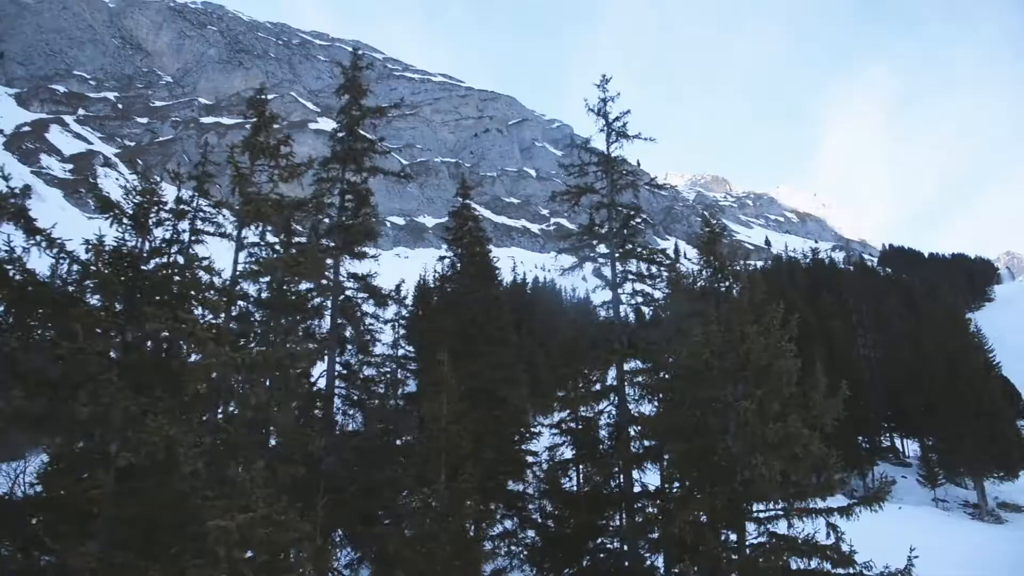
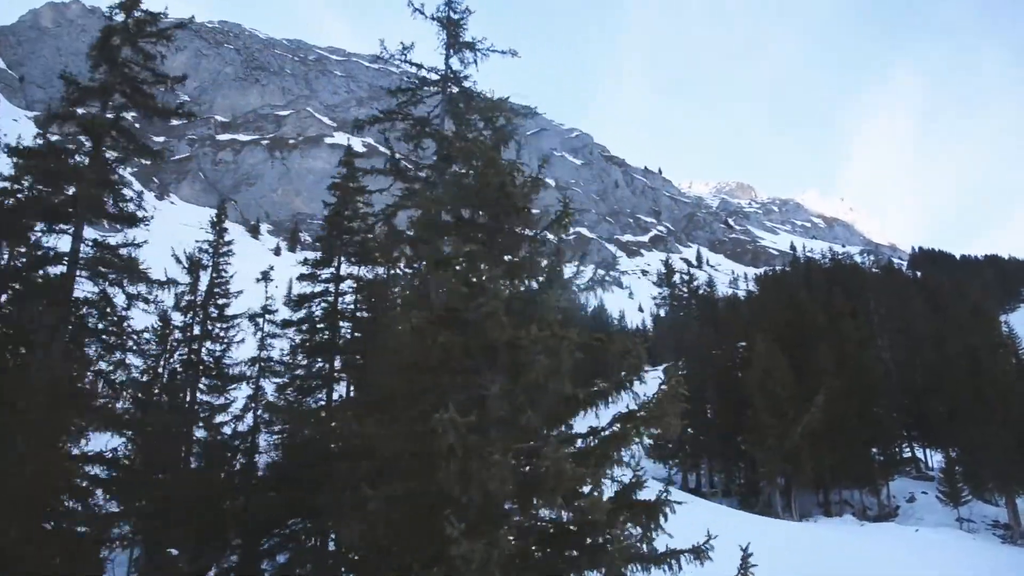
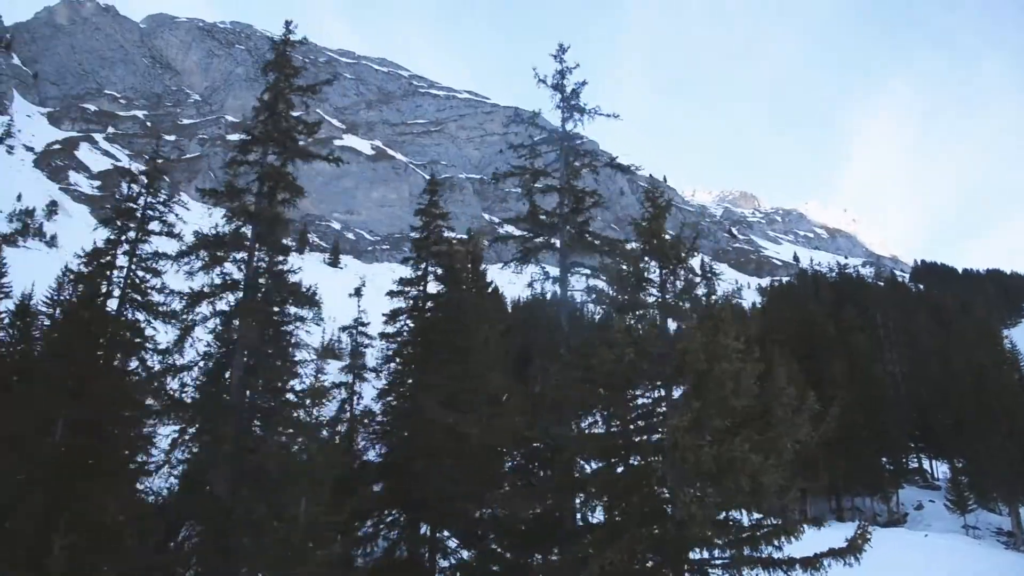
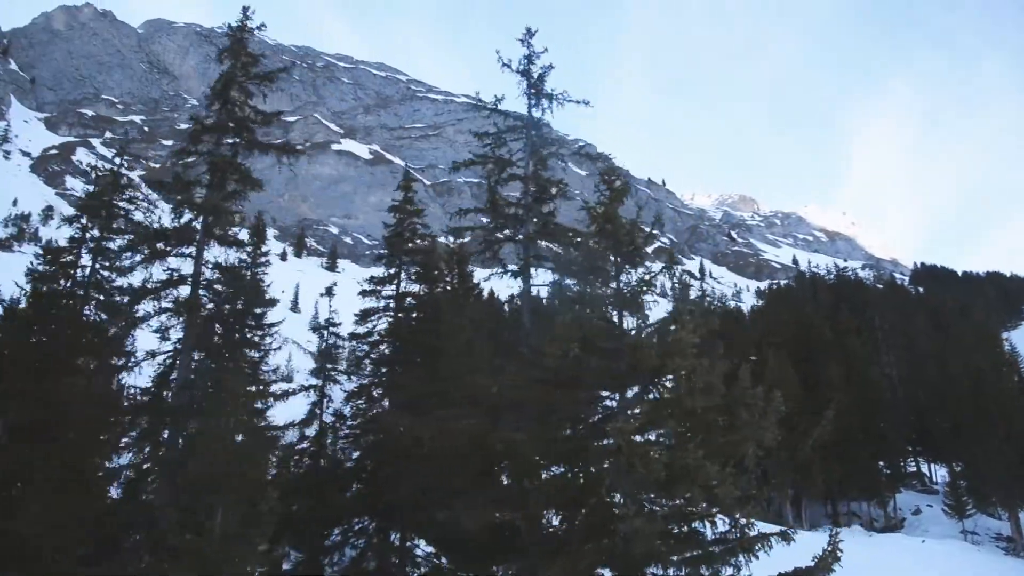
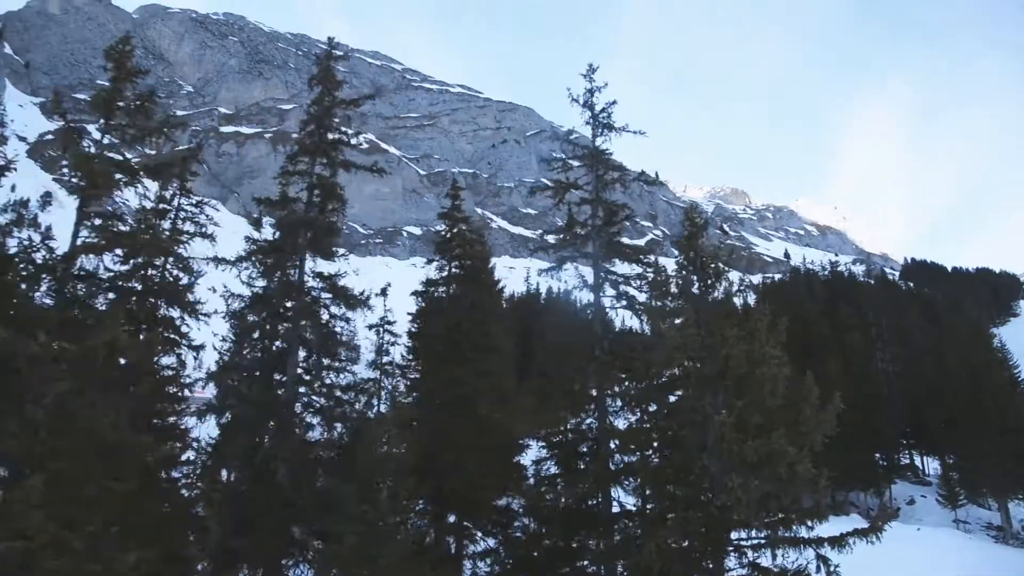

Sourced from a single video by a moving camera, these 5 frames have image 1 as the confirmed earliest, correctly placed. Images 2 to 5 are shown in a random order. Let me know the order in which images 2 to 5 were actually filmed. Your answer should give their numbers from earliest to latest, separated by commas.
5, 3, 4, 2
